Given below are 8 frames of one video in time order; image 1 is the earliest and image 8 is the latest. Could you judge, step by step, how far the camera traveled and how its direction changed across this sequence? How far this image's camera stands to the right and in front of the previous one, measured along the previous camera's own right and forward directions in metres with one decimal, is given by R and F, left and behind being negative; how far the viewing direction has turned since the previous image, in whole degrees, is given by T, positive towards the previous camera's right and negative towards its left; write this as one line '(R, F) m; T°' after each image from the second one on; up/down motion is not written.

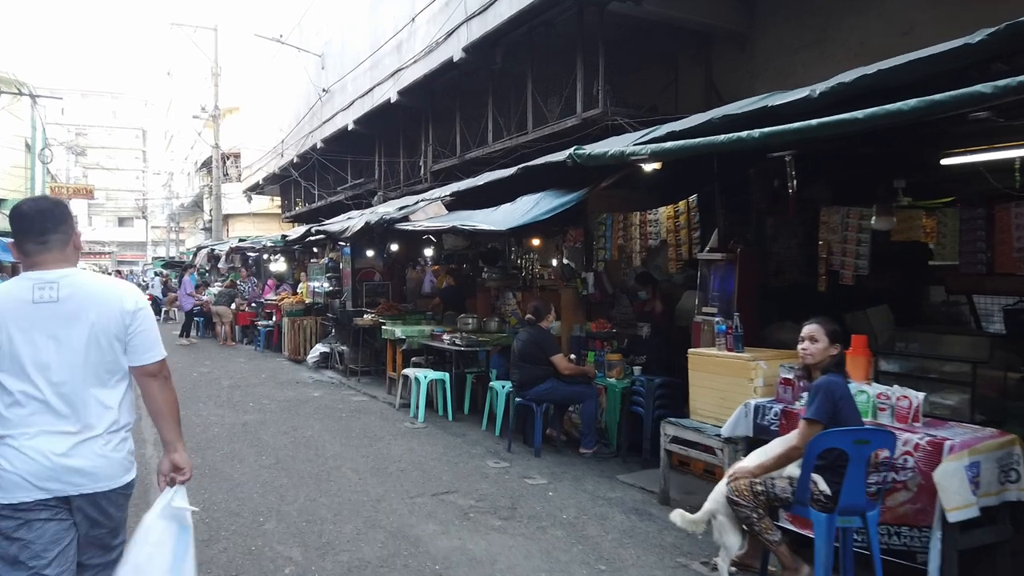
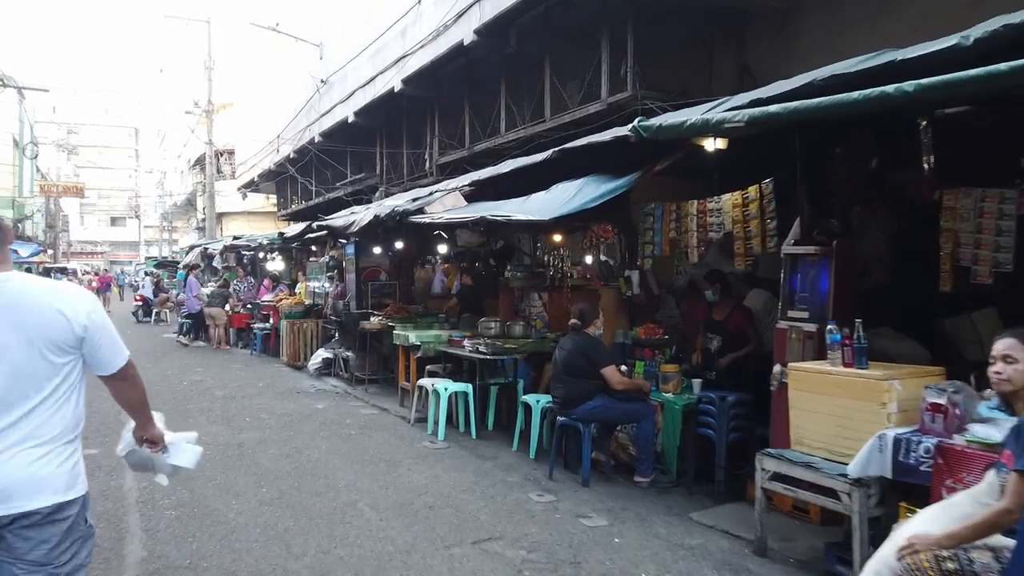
(-0.4, +1.0) m; 0°
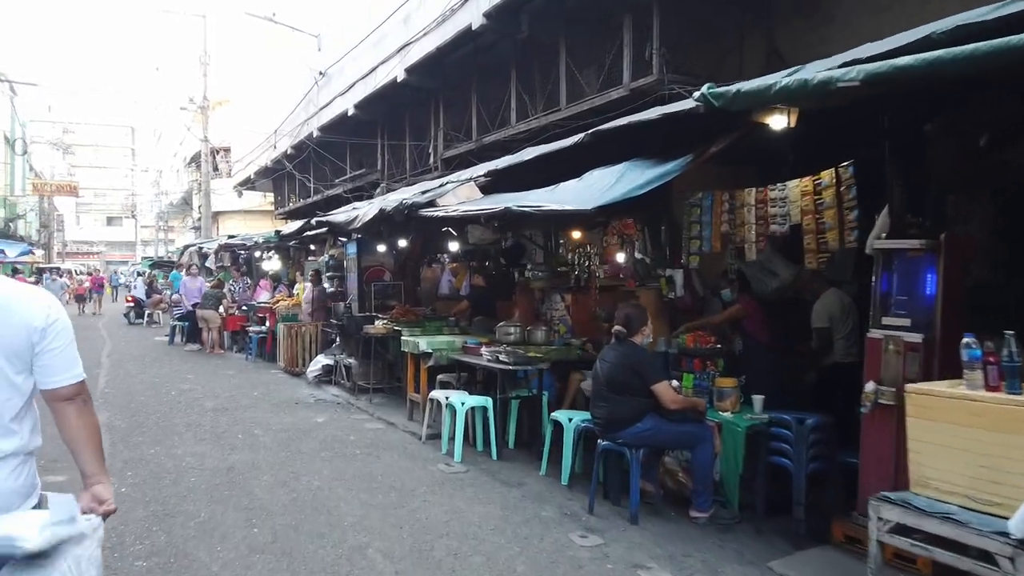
(-0.2, +0.9) m; 0°
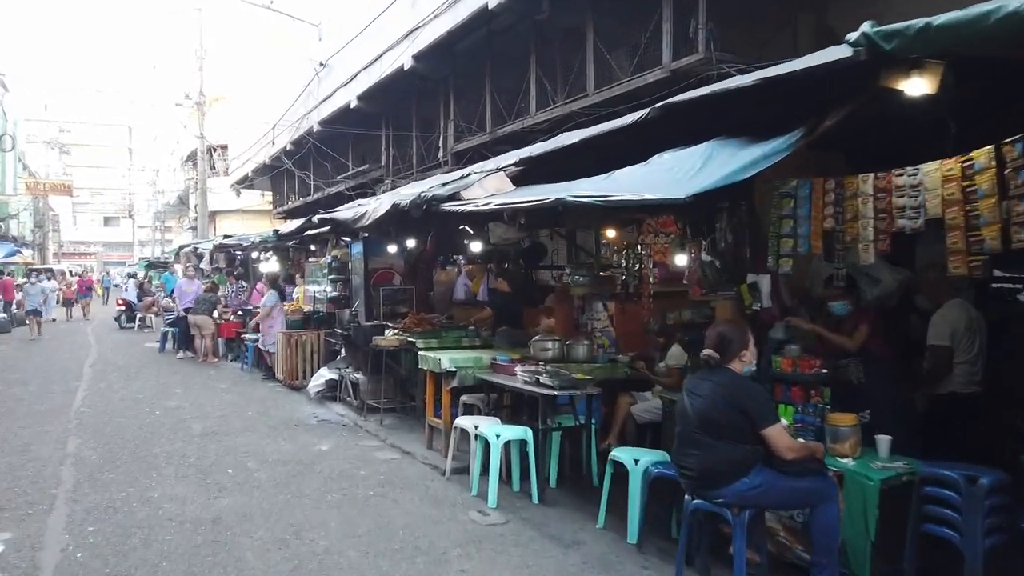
(-0.3, +1.2) m; 0°
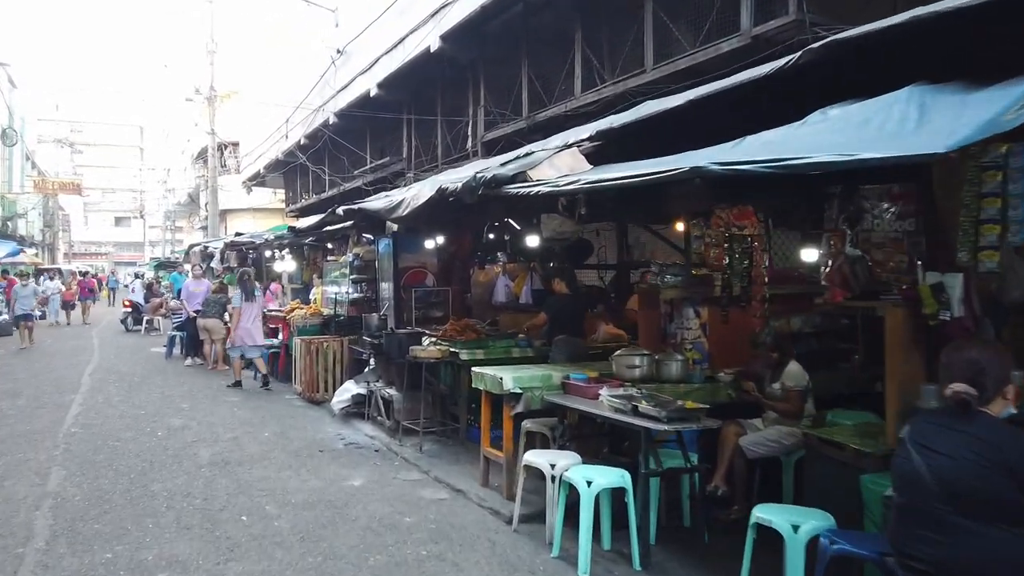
(-0.5, +1.3) m; -1°
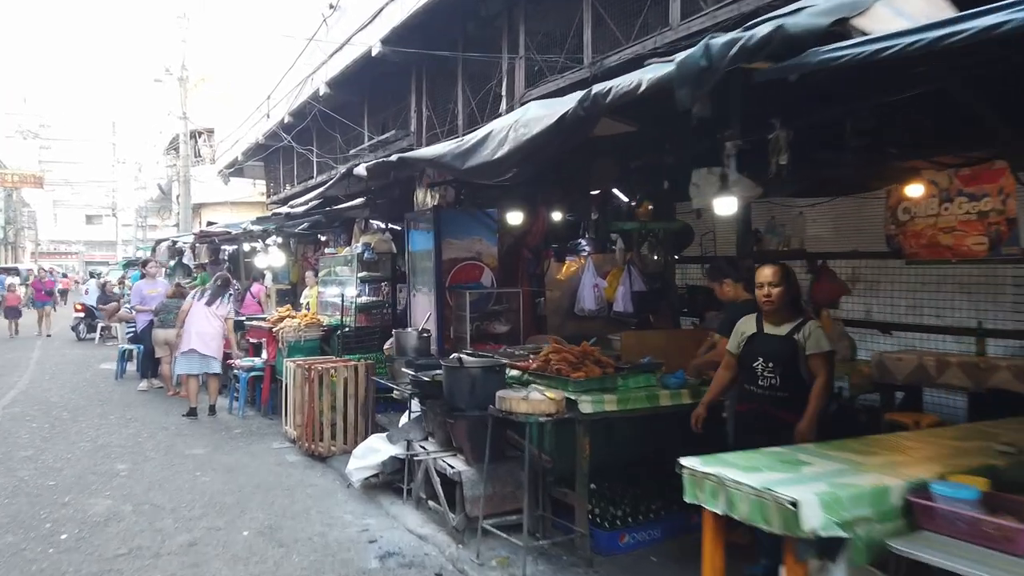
(-1.0, +3.1) m; +1°
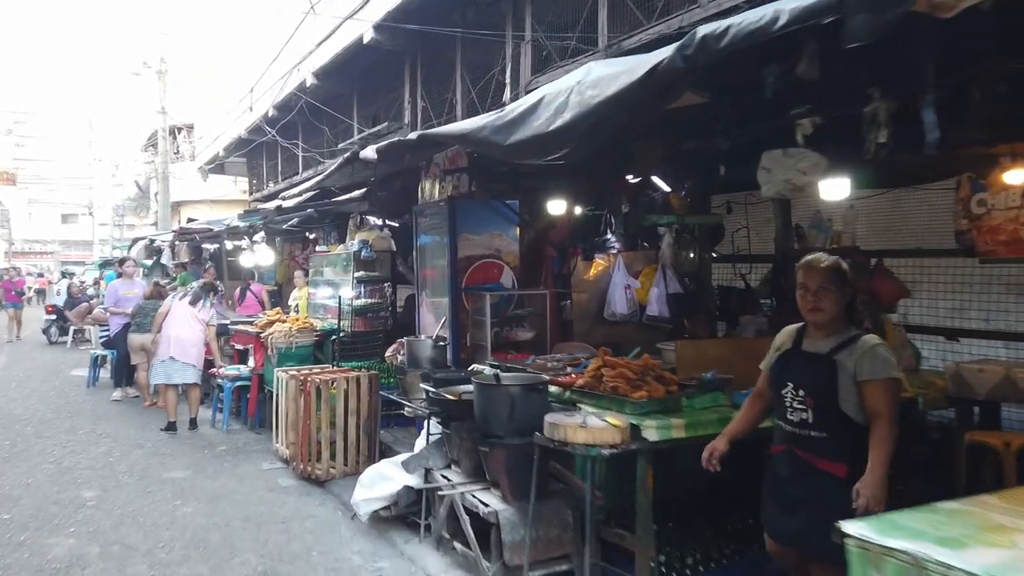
(-0.3, +0.8) m; +1°
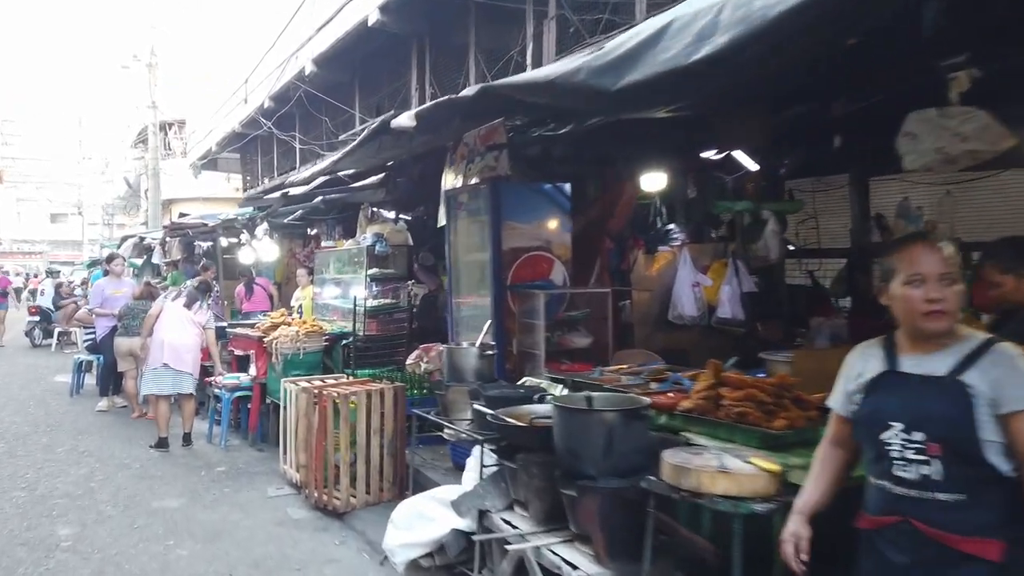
(-0.4, +0.9) m; +1°
